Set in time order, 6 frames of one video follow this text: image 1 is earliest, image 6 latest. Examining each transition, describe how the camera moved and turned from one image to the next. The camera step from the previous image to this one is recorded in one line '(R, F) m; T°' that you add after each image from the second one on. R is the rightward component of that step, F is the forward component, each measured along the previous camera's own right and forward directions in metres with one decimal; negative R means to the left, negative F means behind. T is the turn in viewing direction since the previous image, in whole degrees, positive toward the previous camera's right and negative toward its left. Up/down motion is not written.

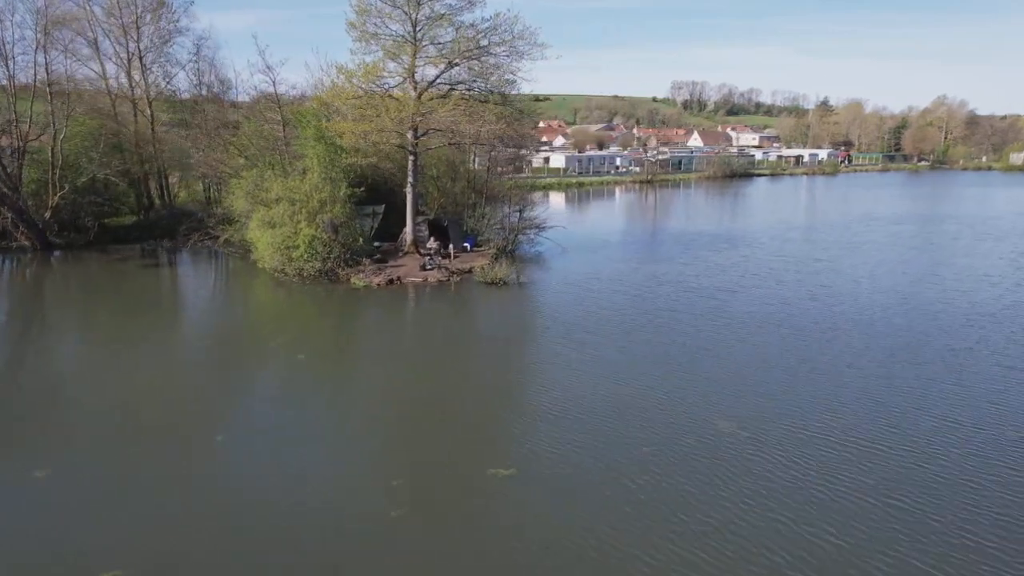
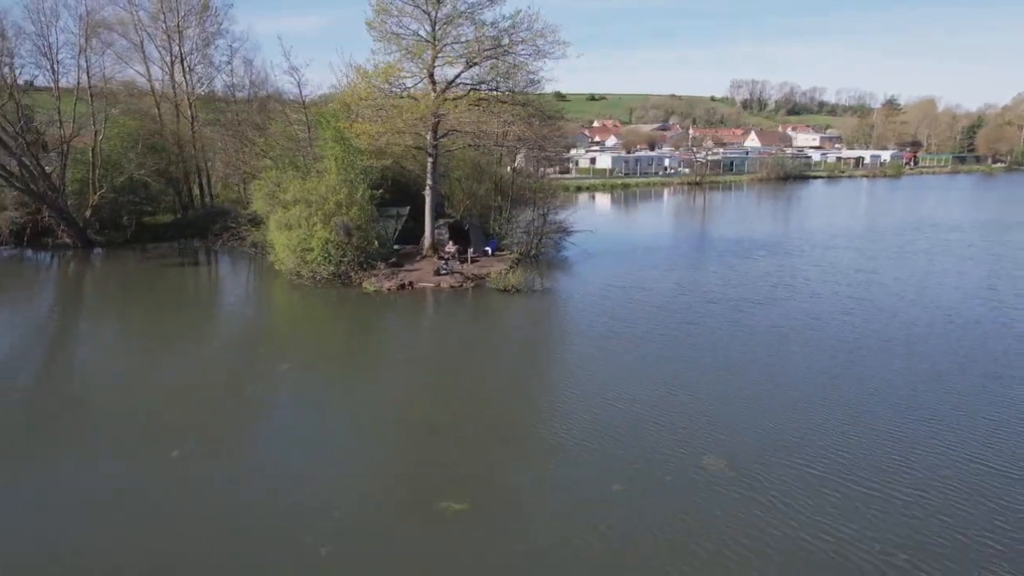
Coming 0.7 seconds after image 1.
(+1.0, +0.6) m; -5°
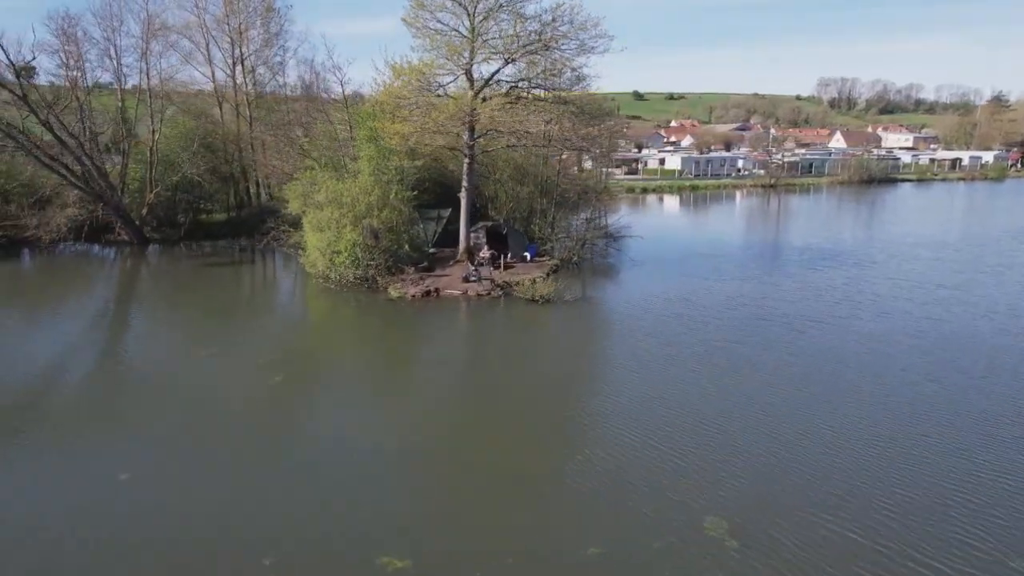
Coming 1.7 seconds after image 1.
(+1.0, +1.0) m; -6°
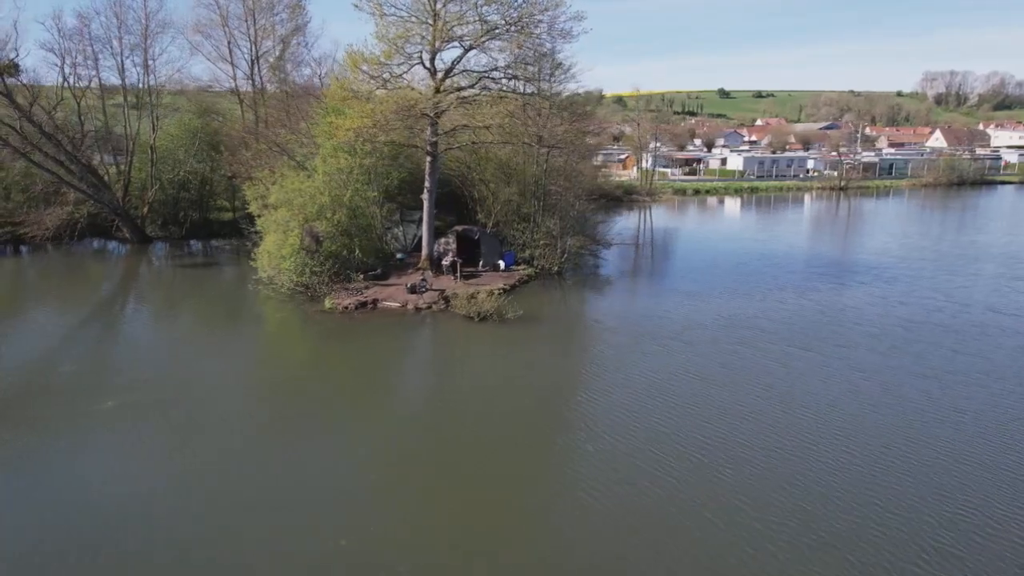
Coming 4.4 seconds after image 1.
(+2.9, +2.0) m; -7°
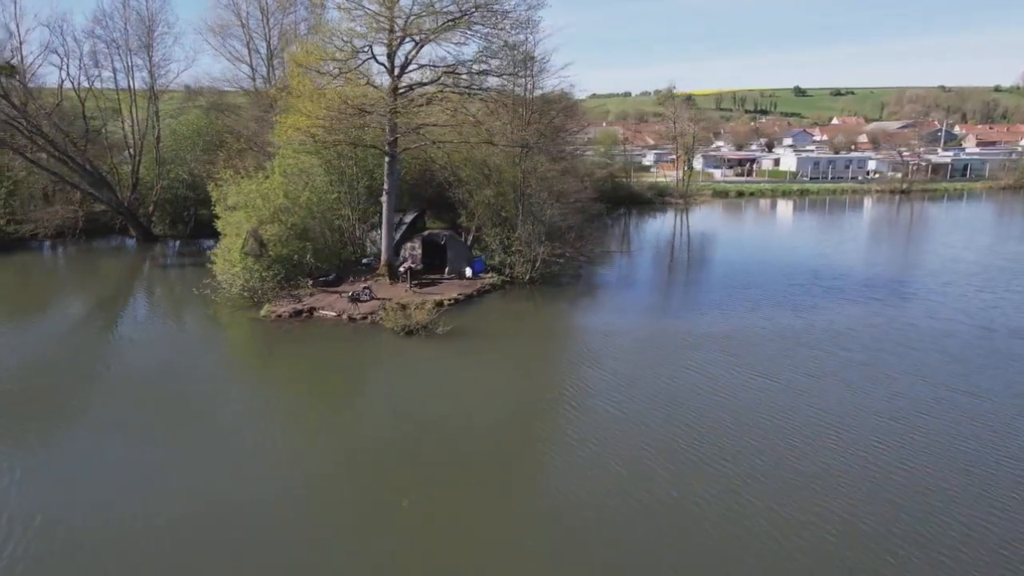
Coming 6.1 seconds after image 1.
(+2.5, +1.3) m; -6°
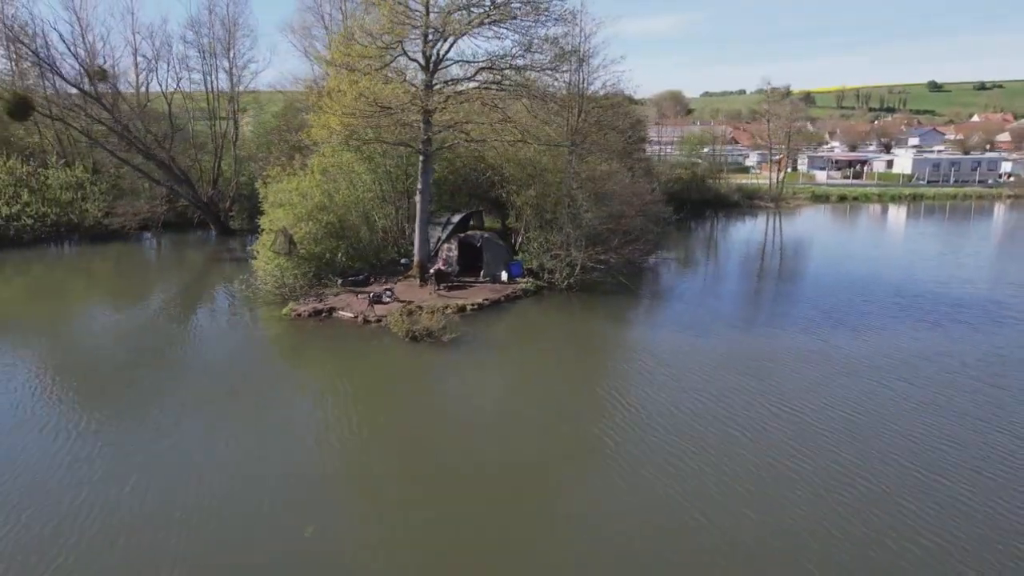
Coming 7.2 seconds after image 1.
(+1.6, +0.9) m; -9°
